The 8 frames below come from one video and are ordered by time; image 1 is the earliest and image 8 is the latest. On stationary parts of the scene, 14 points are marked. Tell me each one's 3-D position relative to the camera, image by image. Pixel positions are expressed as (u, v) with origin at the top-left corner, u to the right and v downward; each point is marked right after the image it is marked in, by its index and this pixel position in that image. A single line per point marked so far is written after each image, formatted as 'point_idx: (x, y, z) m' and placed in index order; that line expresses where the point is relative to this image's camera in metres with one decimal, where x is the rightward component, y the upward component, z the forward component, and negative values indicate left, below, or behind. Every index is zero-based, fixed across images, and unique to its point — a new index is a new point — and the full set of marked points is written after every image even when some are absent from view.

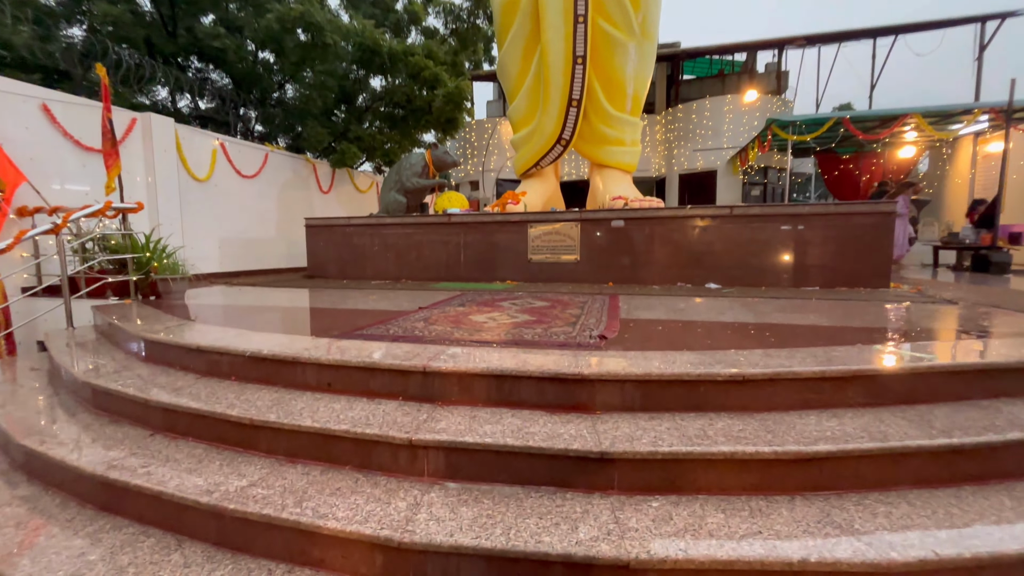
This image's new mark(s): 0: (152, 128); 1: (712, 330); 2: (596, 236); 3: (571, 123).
0: (-3.8, +1.7, +4.9) m
1: (+1.0, -0.2, +2.3) m
2: (+0.8, +0.5, +4.4) m
3: (+0.8, +2.1, +5.8) m
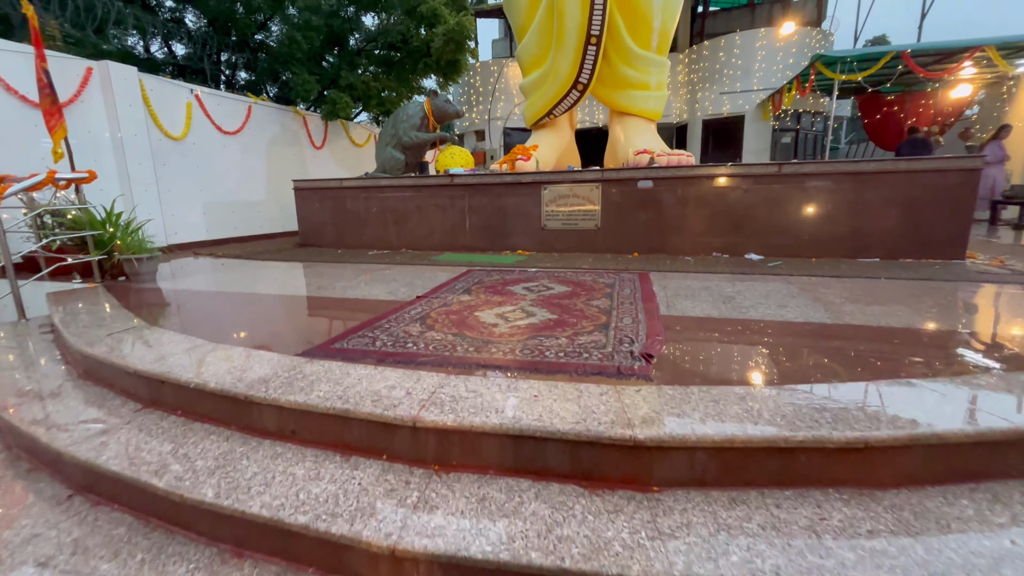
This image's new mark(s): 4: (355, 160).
0: (-3.8, +2.0, +4.3) m
1: (+1.1, -0.2, +1.8) m
2: (+0.9, +0.8, +3.9) m
3: (+0.9, +2.5, +5.1) m
4: (-2.7, +2.2, +7.8) m
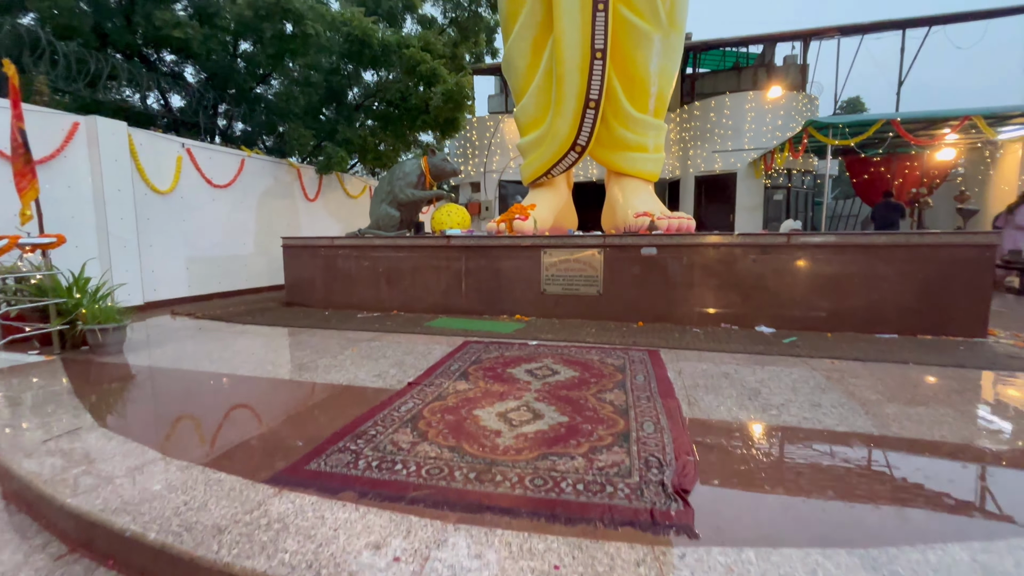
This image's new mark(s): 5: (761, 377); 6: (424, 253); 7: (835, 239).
0: (-3.8, +1.4, +4.1) m
1: (+1.1, -0.6, +1.6) m
2: (+0.9, +0.2, +3.7) m
3: (+0.8, +1.8, +5.1) m
4: (-2.8, +1.3, +7.7) m
5: (+1.3, -0.5, +2.3) m
6: (-0.8, +0.3, +4.3) m
7: (+2.4, +0.4, +3.3) m
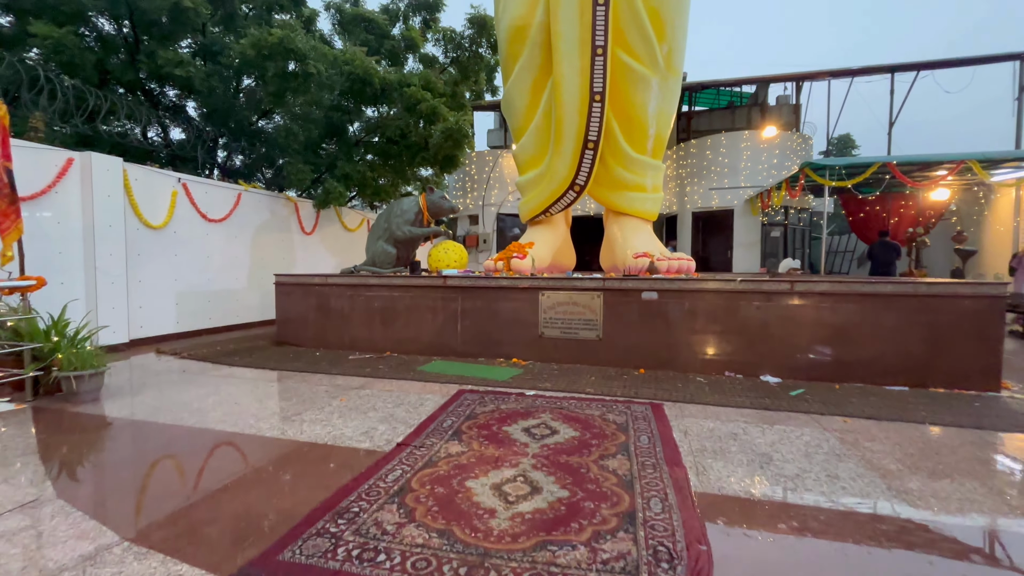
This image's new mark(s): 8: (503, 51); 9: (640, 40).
0: (-3.8, +1.1, +4.1) m
1: (+1.1, -0.8, +1.4) m
2: (+0.9, -0.2, +3.6) m
3: (+0.8, +1.4, +5.1) m
4: (-2.8, +0.7, +7.7) m
5: (+1.3, -0.7, +2.2) m
6: (-0.9, 0.0, +4.2) m
7: (+2.3, 0.0, +3.2) m
8: (-0.1, +2.9, +5.6) m
9: (+1.4, +2.7, +5.0) m
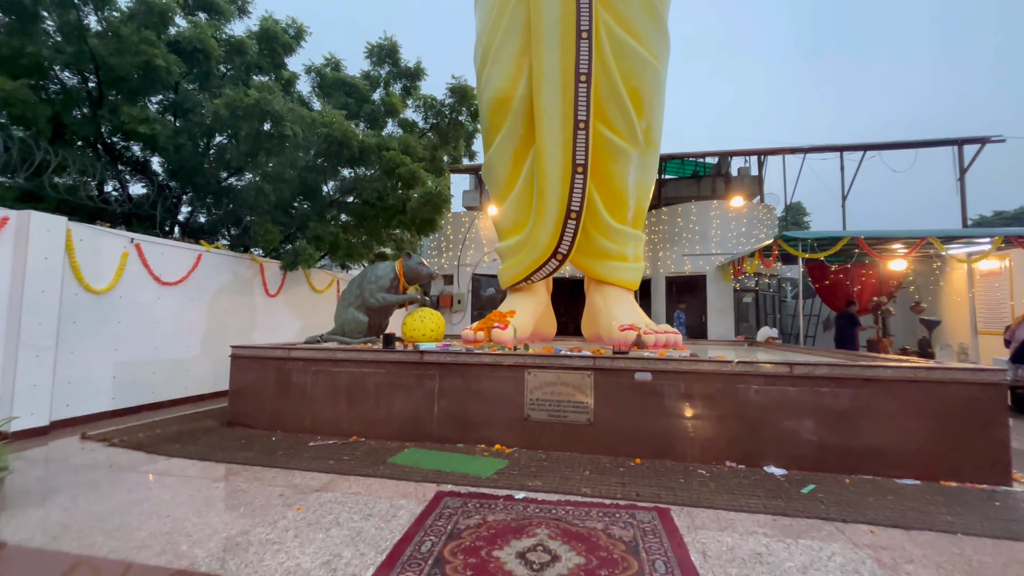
0: (-3.9, +0.5, +3.7) m
1: (+1.1, -1.1, +1.2) m
2: (+0.8, -0.8, +3.4) m
3: (+0.6, +0.6, +5.0) m
4: (-3.2, -0.3, +7.2) m
5: (+1.2, -1.2, +1.9) m
6: (-1.0, -0.7, +3.8) m
7: (+2.2, -0.6, +3.1) m
8: (-0.3, +2.1, +5.6) m
9: (+1.2, +1.9, +5.1) m
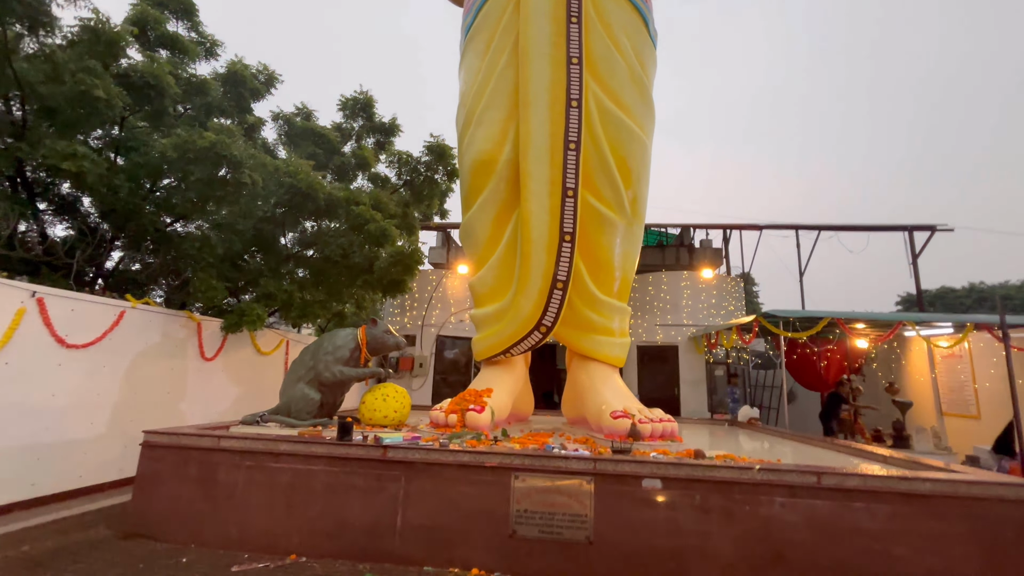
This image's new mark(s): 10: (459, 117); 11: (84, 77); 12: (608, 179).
0: (-4.0, +0.1, +2.9) m
1: (+1.2, -1.4, +0.6) m
2: (+0.7, -1.4, +2.9) m
3: (+0.4, -0.2, +4.6) m
4: (-3.6, -1.2, +6.4) m
5: (+1.3, -1.6, +1.4) m
6: (-1.1, -1.2, +3.1) m
7: (+2.2, -1.2, +2.7) m
8: (-0.5, +1.3, +5.3) m
9: (+1.0, +1.1, +4.9) m
10: (-0.6, +2.1, +5.6) m
11: (-4.2, +2.1, +4.5) m
12: (+1.0, +1.2, +4.9) m
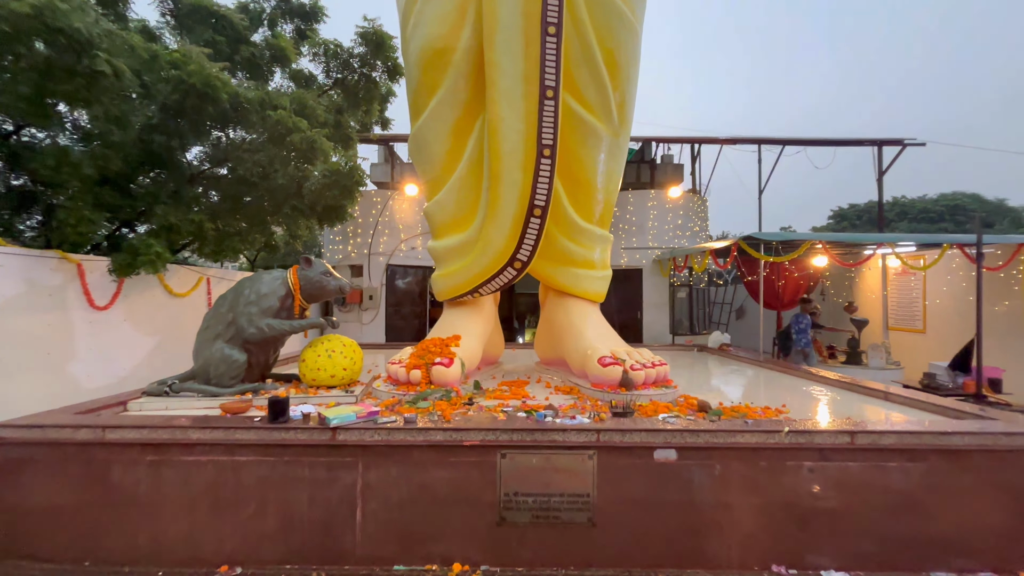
0: (-4.0, +0.2, +1.7) m
1: (+1.4, -1.5, +0.3) m
2: (+0.6, -1.0, +2.4) m
3: (+0.1, +0.4, +3.9) m
4: (-4.0, -0.4, +5.3) m
5: (+1.4, -1.5, +1.1) m
6: (-1.2, -0.9, +2.4) m
7: (+2.1, -0.8, +2.4) m
8: (-0.9, +1.9, +4.2) m
9: (+0.7, +1.8, +4.0) m
10: (-1.0, +2.8, +4.3) m
11: (-4.4, +2.5, +2.8) m
12: (+0.7, +1.8, +4.0) m
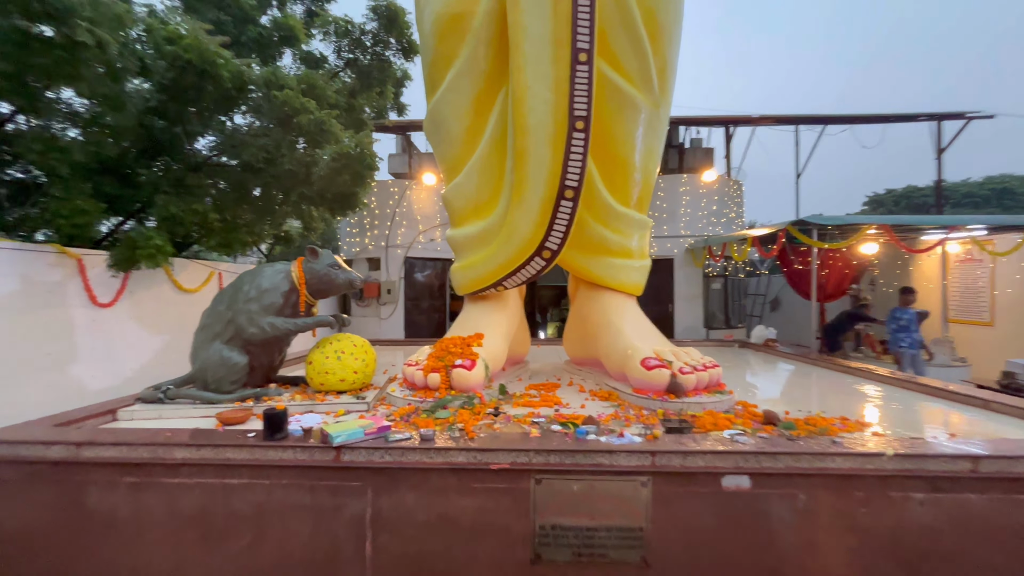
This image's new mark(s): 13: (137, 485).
0: (-3.9, +0.2, +1.4) m
1: (+1.4, -1.5, -0.2) m
2: (+0.8, -1.0, +2.0) m
3: (+0.4, +0.5, +3.5) m
4: (-3.8, -0.3, +5.1) m
5: (+1.5, -1.4, +0.6) m
6: (-1.0, -0.9, +2.1) m
7: (+2.3, -0.8, +1.9) m
8: (-0.7, +2.0, +3.8) m
9: (+0.9, +1.8, +3.5) m
10: (-0.8, +2.9, +3.9) m
11: (-4.3, +2.5, +2.6) m
12: (+0.9, +1.9, +3.5) m
13: (-1.8, -0.9, +2.1) m
